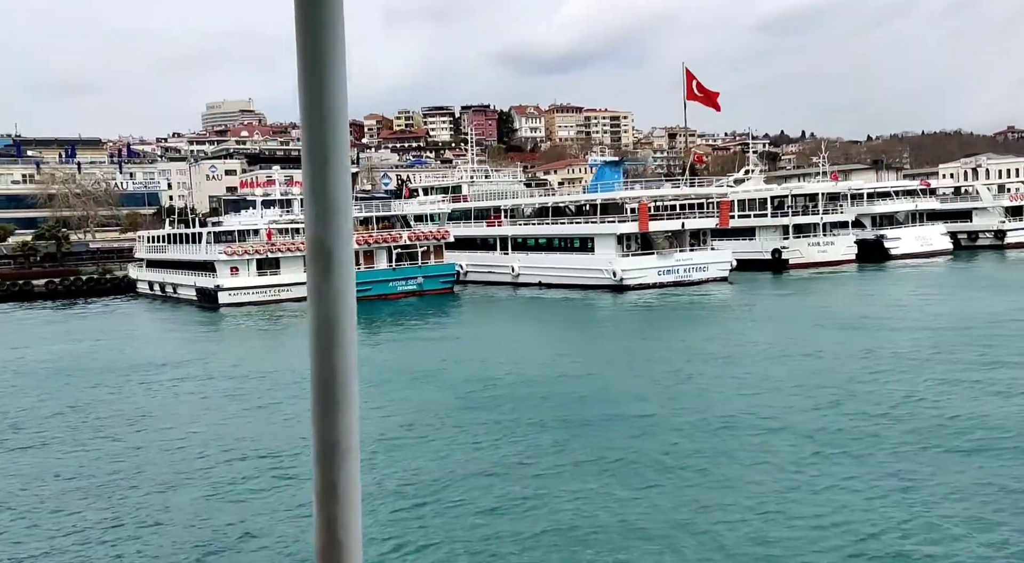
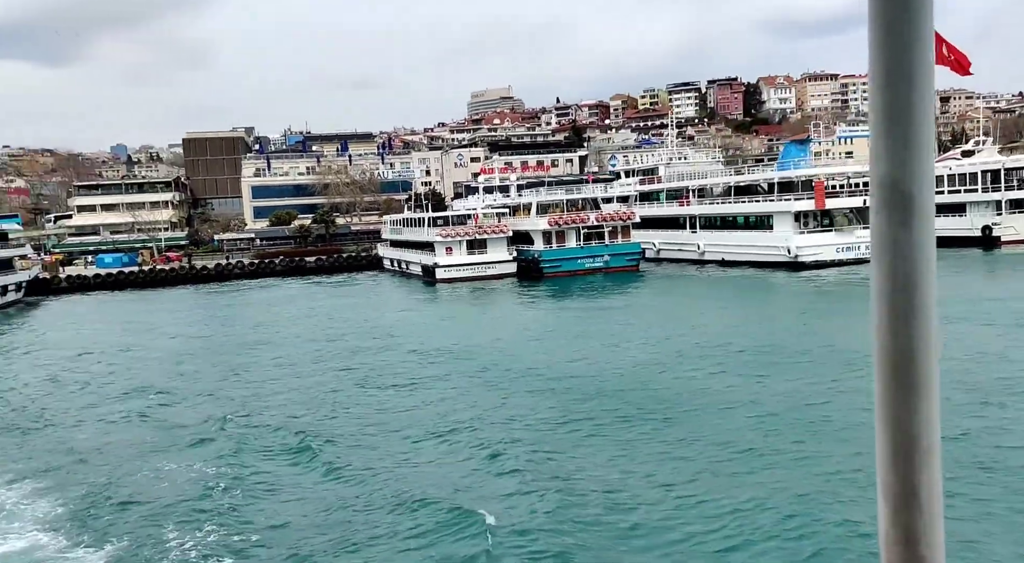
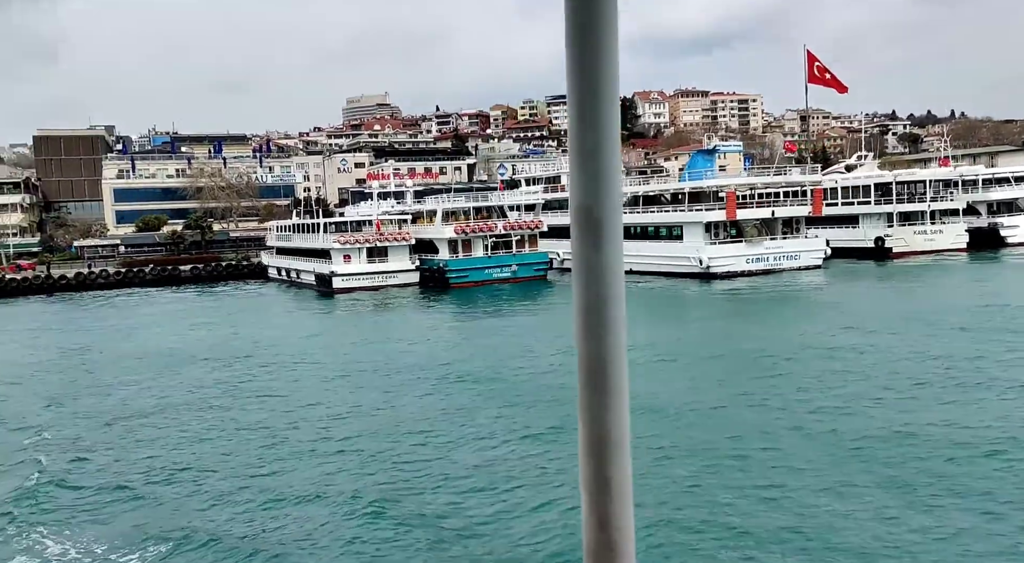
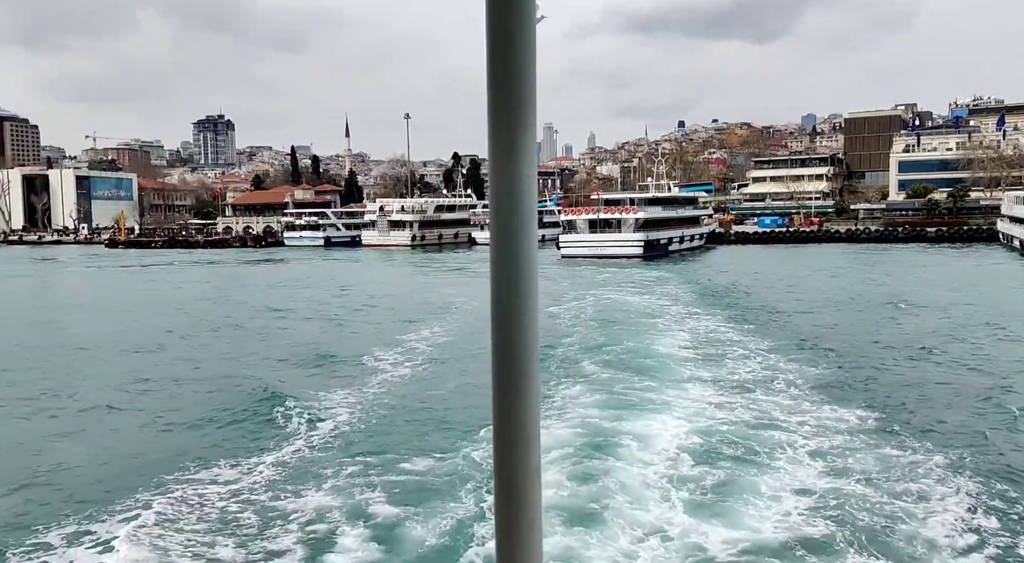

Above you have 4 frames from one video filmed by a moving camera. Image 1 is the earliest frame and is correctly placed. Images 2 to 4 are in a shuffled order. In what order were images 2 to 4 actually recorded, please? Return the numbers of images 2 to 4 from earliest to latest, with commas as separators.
3, 2, 4
